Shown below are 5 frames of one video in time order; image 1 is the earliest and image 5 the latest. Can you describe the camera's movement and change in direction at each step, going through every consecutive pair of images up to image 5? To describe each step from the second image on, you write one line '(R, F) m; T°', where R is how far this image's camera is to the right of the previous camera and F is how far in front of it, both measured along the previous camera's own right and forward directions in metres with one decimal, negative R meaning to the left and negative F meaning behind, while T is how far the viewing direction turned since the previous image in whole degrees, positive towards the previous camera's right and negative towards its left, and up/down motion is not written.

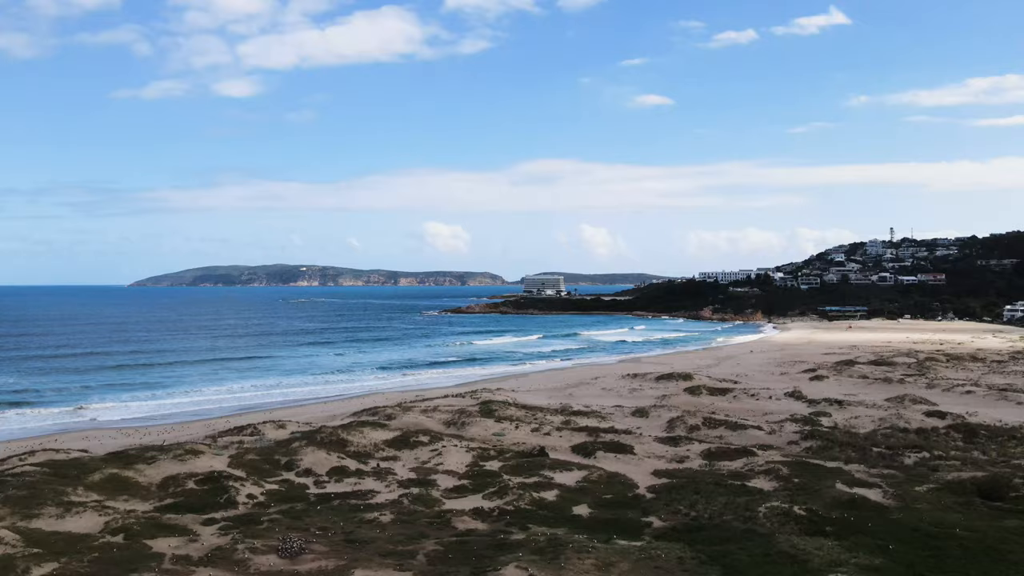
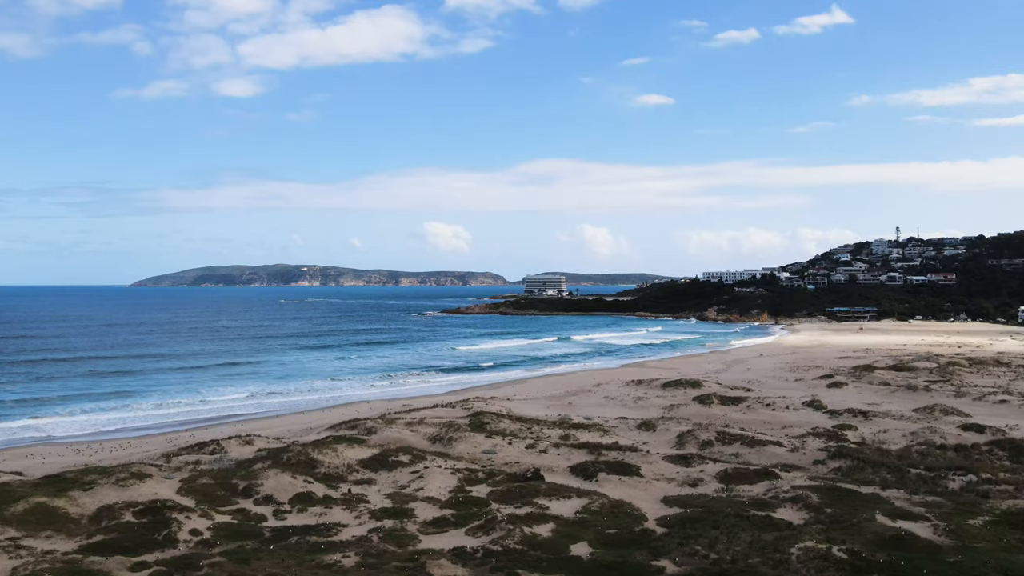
(+0.3, +2.1) m; 0°
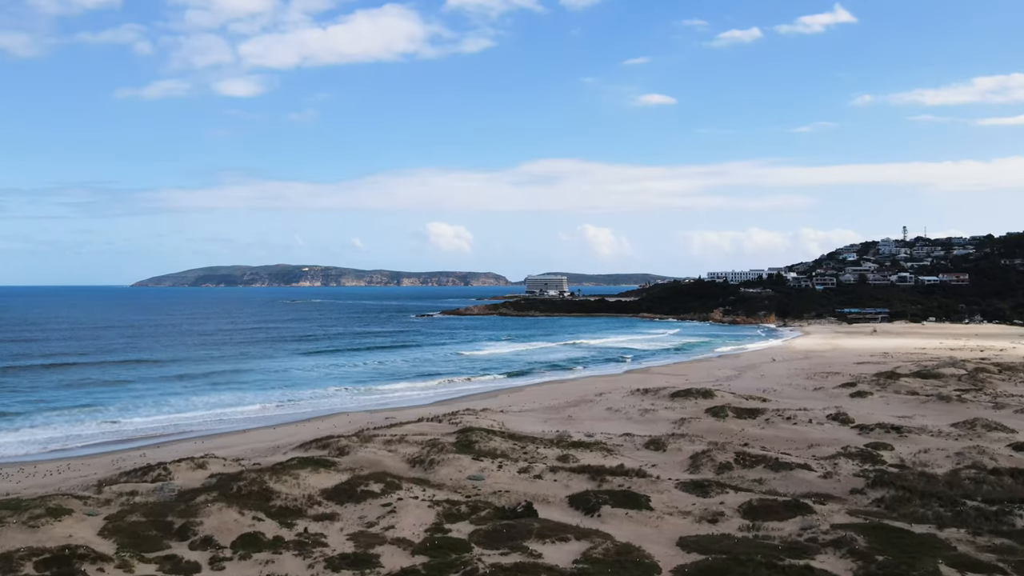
(+0.3, +2.3) m; 0°
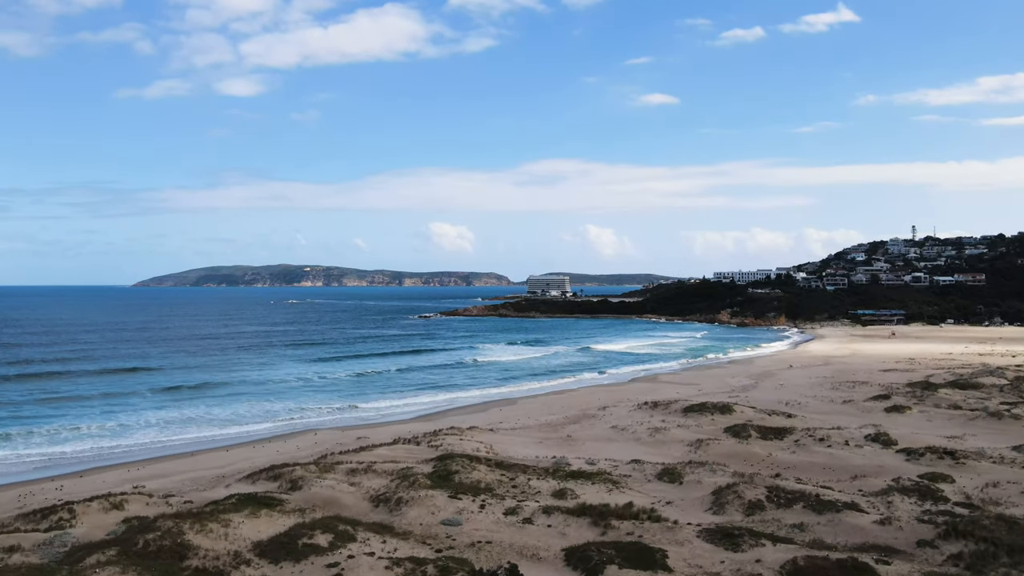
(+0.4, +2.9) m; 0°
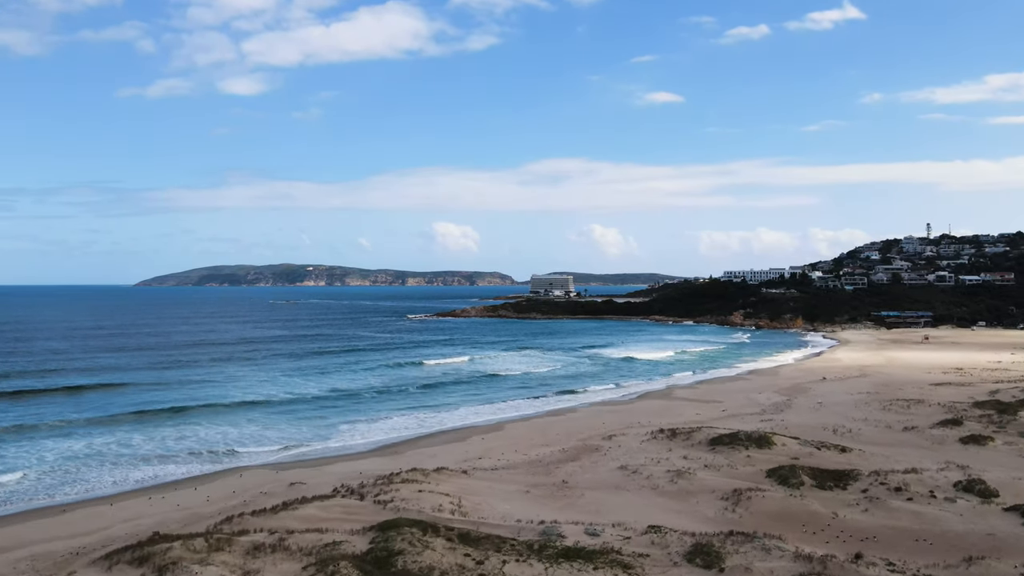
(+0.6, +4.6) m; 0°
